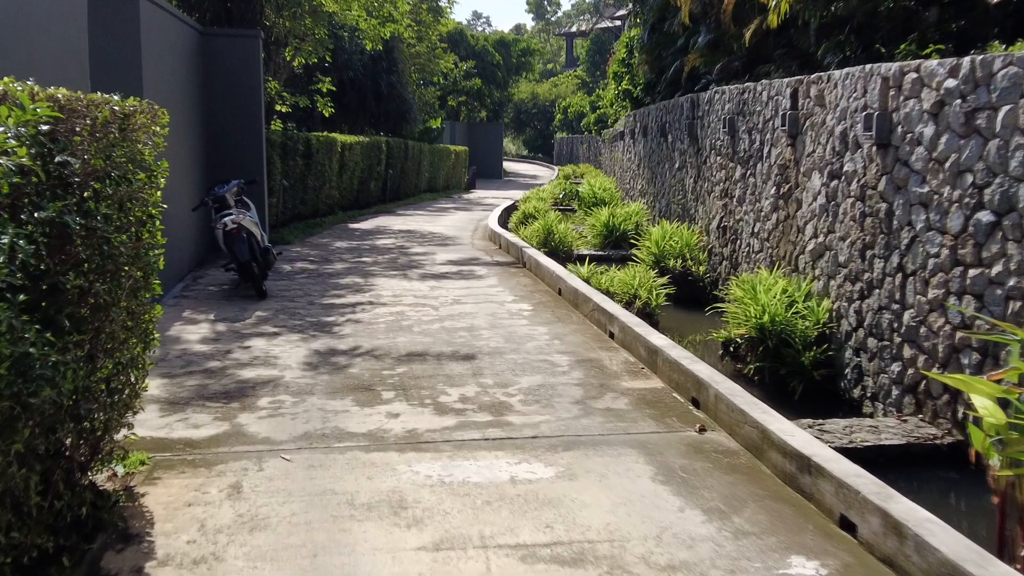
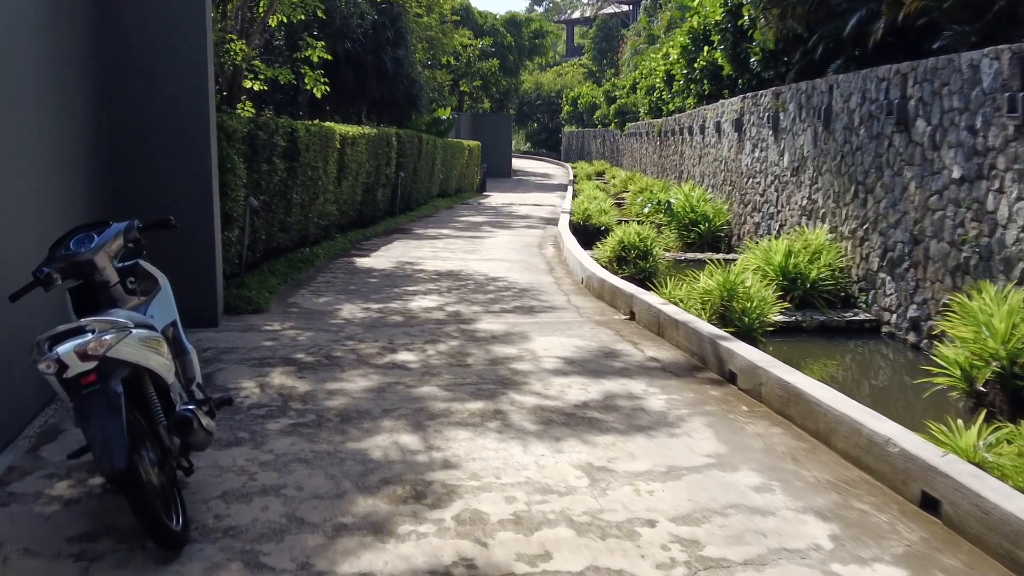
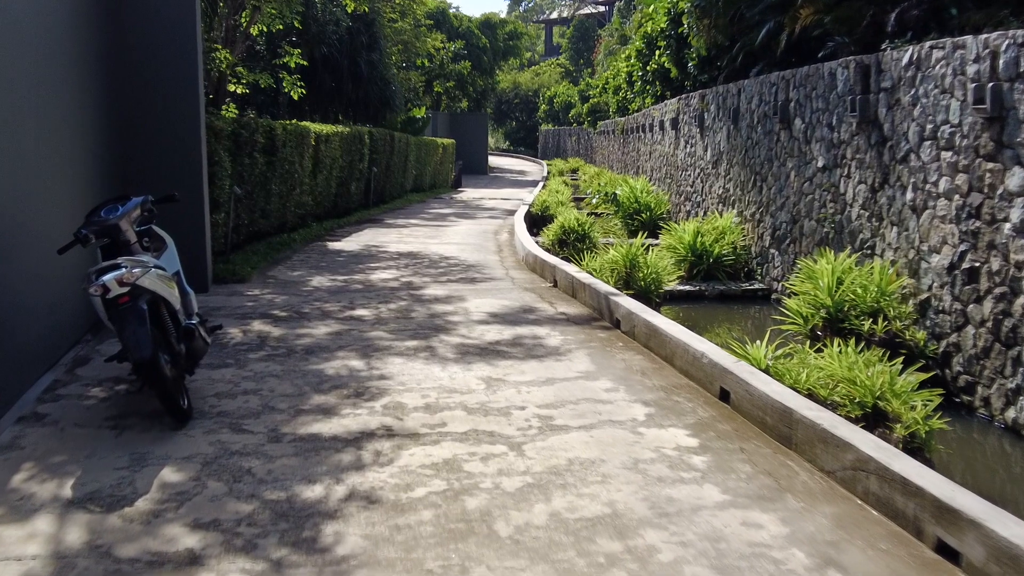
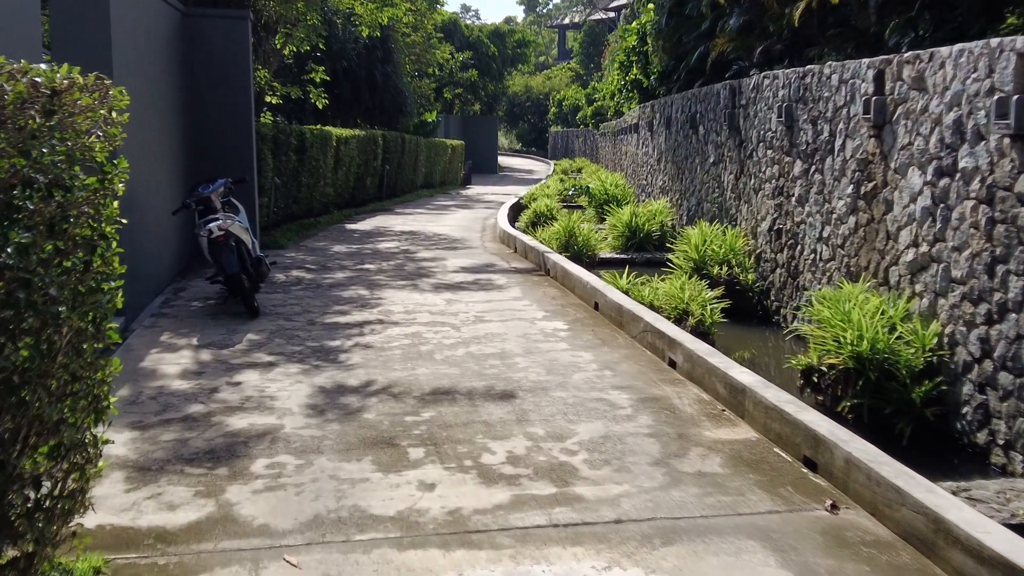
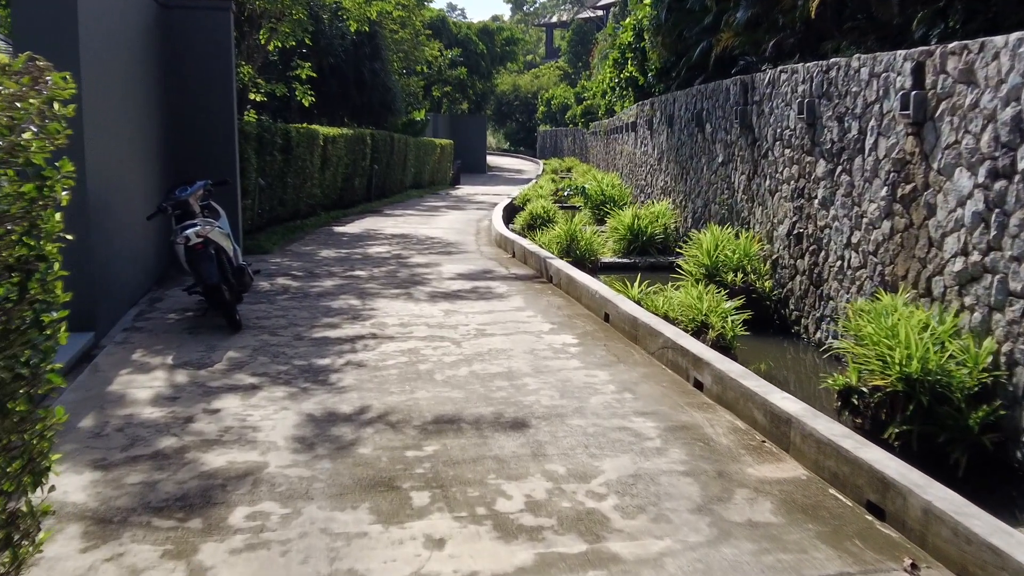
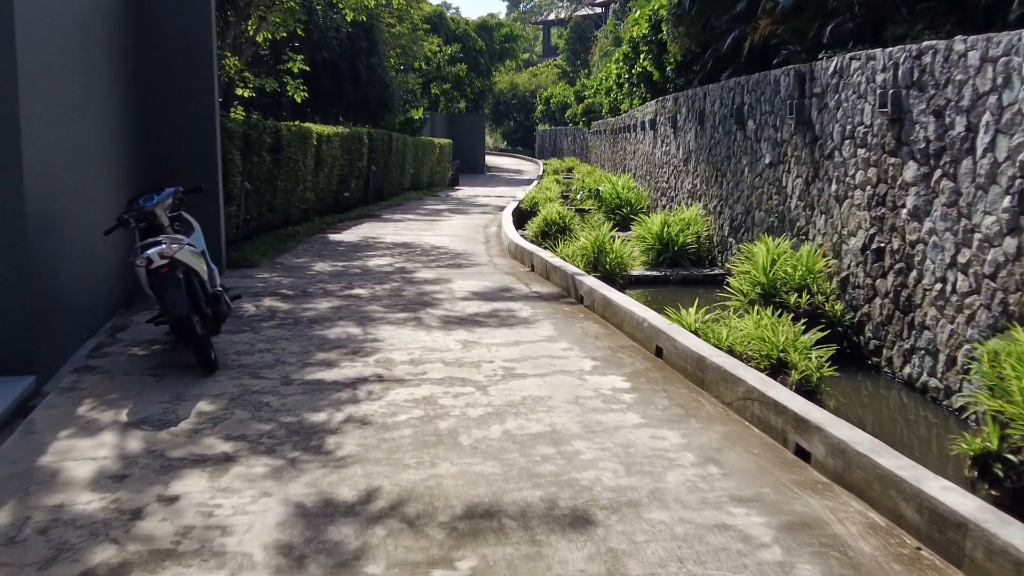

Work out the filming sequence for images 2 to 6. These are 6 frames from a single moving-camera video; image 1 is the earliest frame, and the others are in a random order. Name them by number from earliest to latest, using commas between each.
4, 5, 6, 3, 2
